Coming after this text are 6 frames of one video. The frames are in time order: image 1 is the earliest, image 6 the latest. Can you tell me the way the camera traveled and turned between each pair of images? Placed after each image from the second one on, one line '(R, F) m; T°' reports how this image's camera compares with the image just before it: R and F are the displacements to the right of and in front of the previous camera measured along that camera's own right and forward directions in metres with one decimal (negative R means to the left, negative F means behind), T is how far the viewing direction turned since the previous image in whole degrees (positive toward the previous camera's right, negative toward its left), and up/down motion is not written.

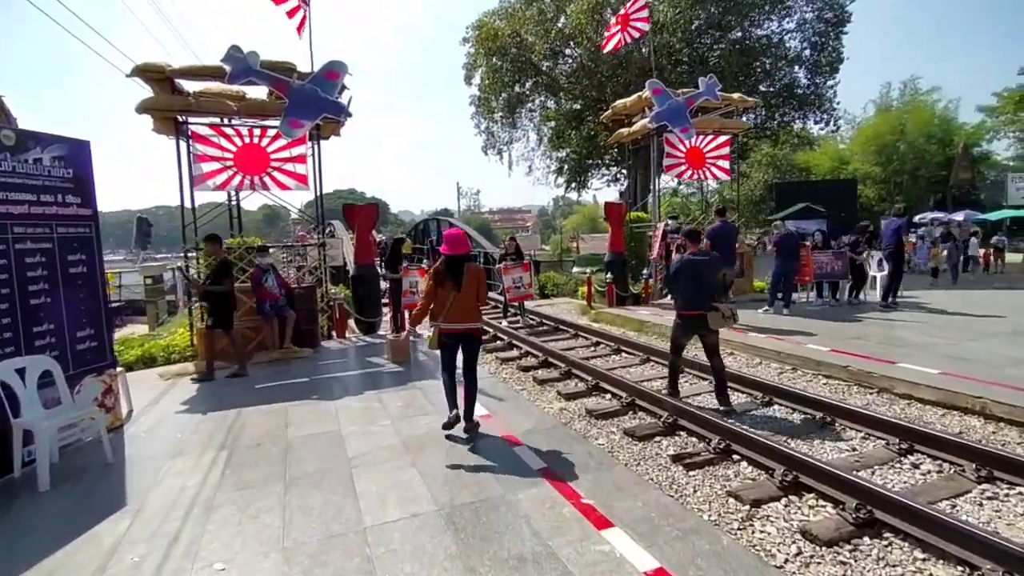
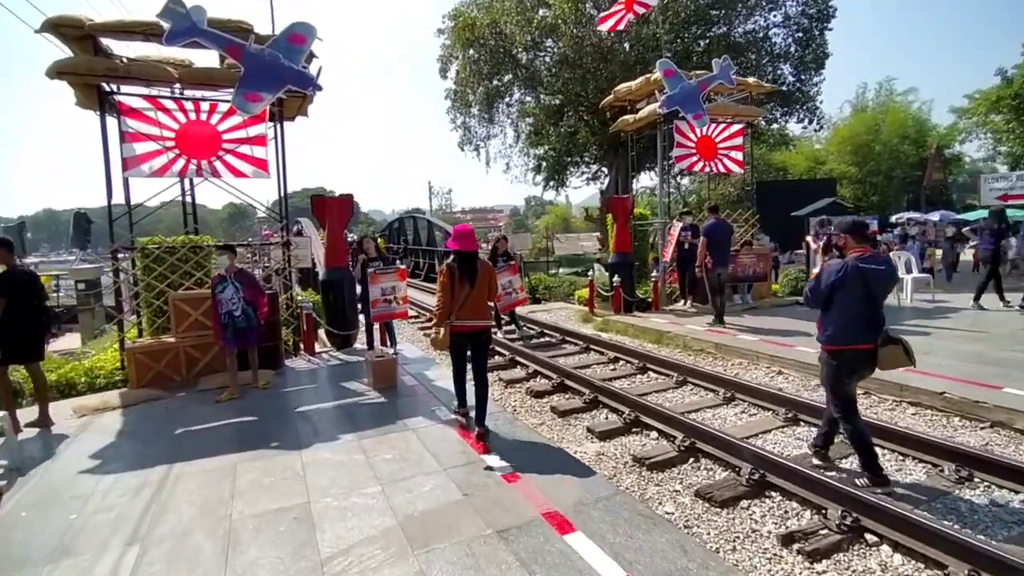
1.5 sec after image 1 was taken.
(-0.5, +1.5) m; +3°
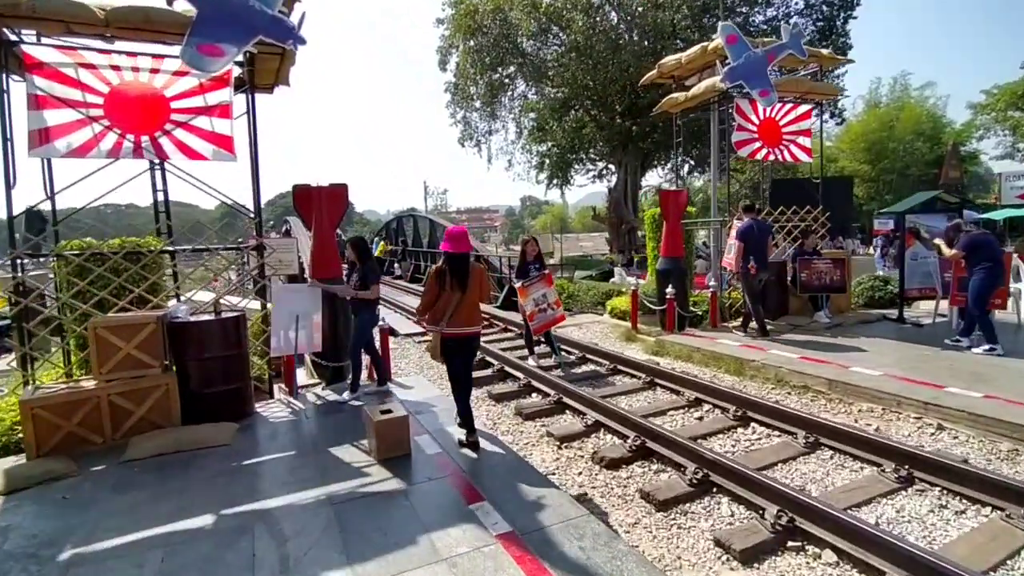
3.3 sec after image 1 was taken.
(-0.6, +2.0) m; +1°
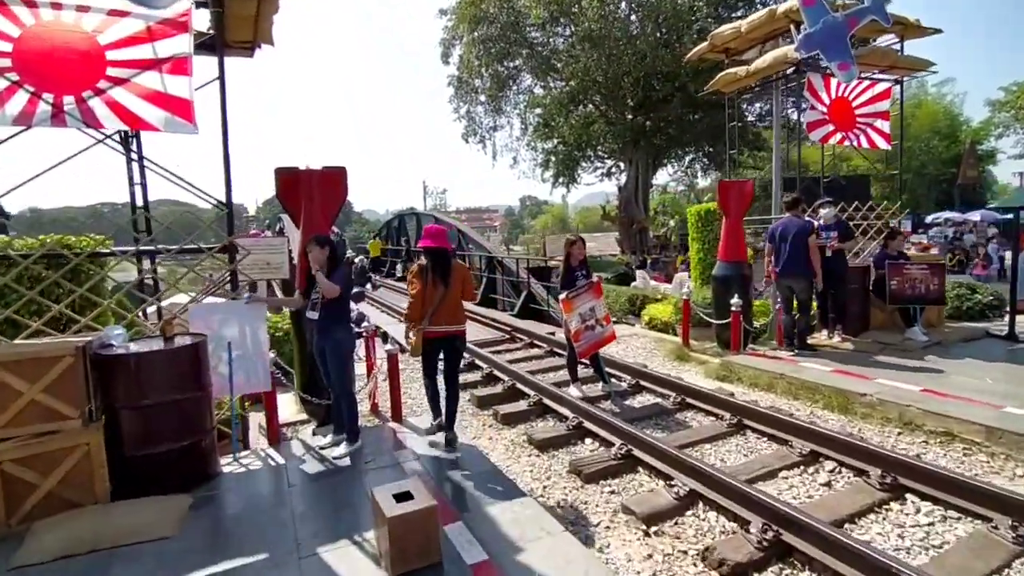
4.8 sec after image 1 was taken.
(-0.5, +1.6) m; 0°
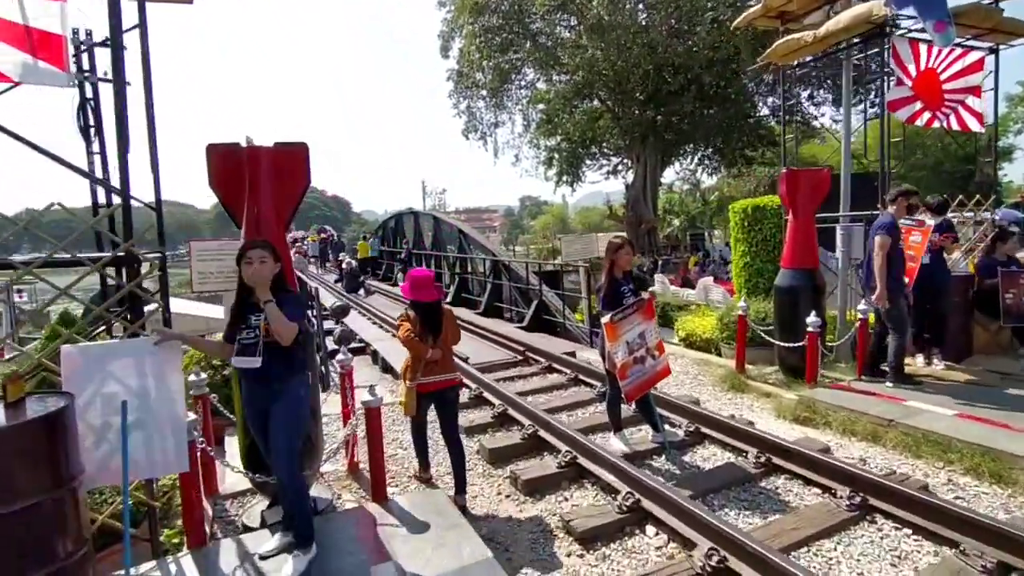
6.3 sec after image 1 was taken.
(-0.2, +1.6) m; 0°
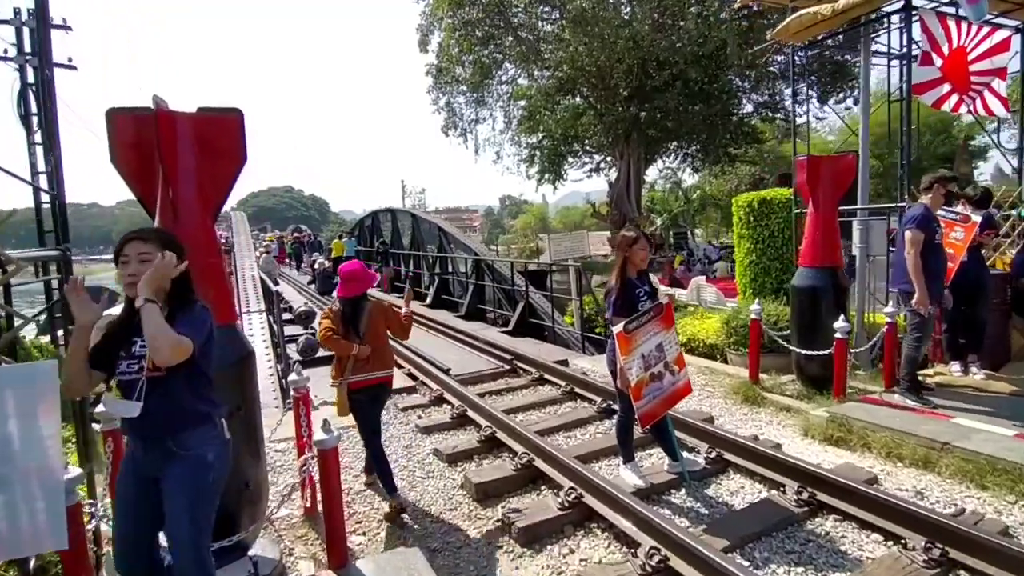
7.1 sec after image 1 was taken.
(-0.1, +0.8) m; +2°
